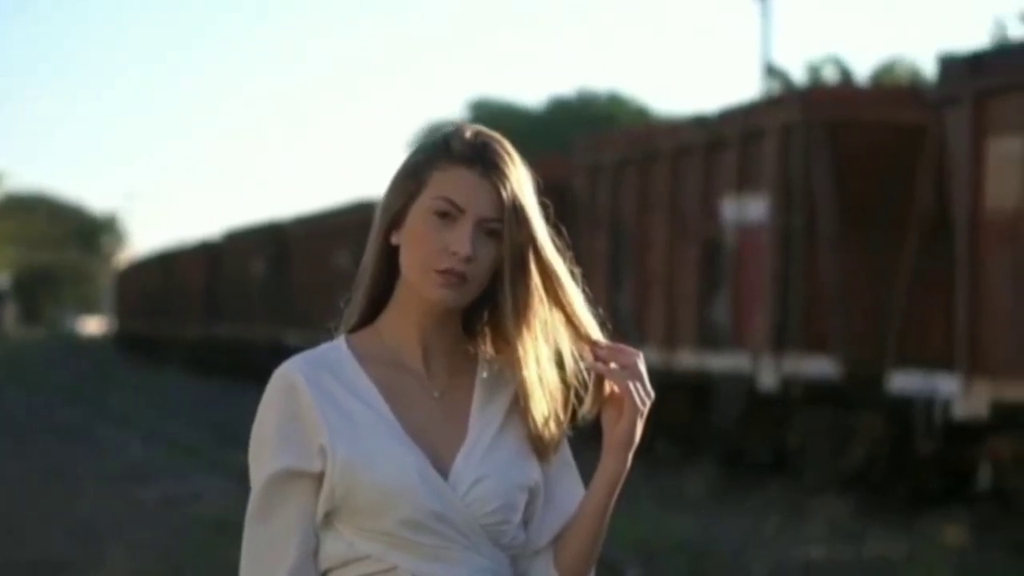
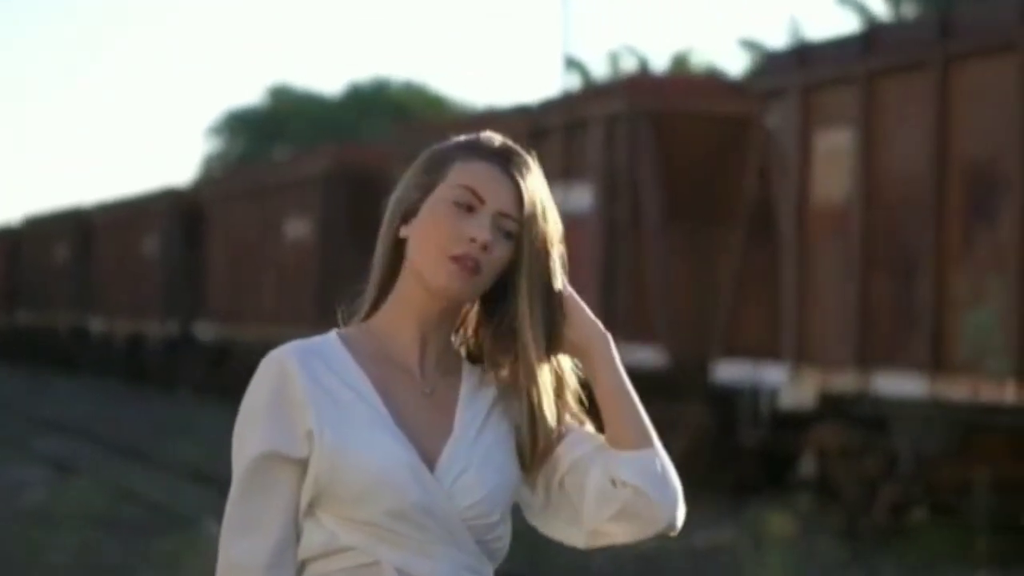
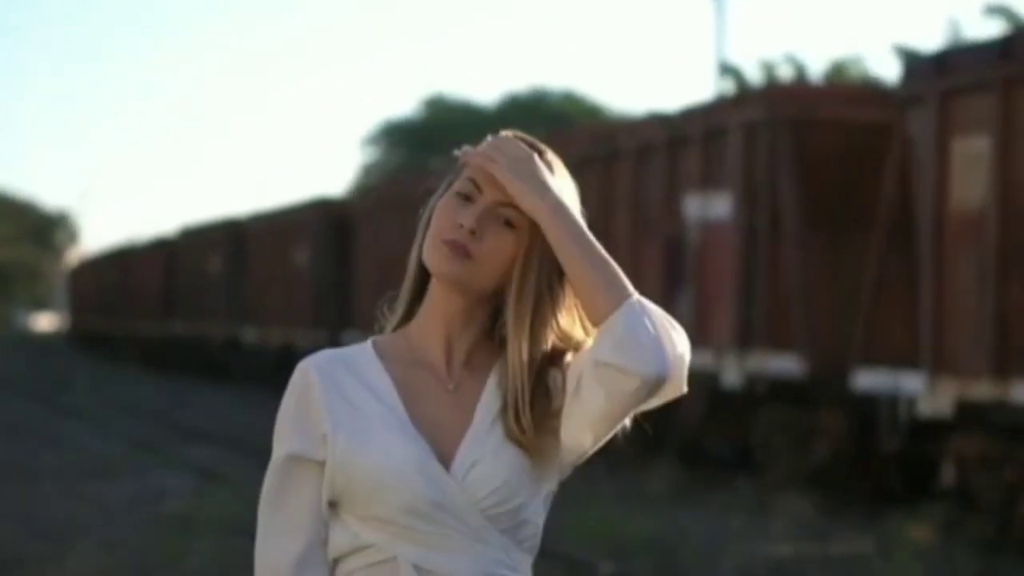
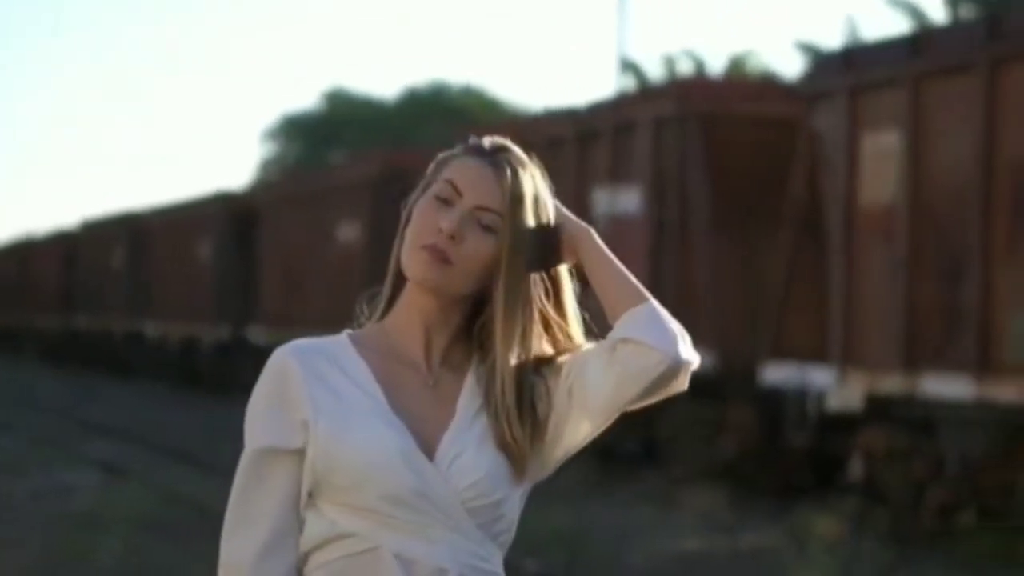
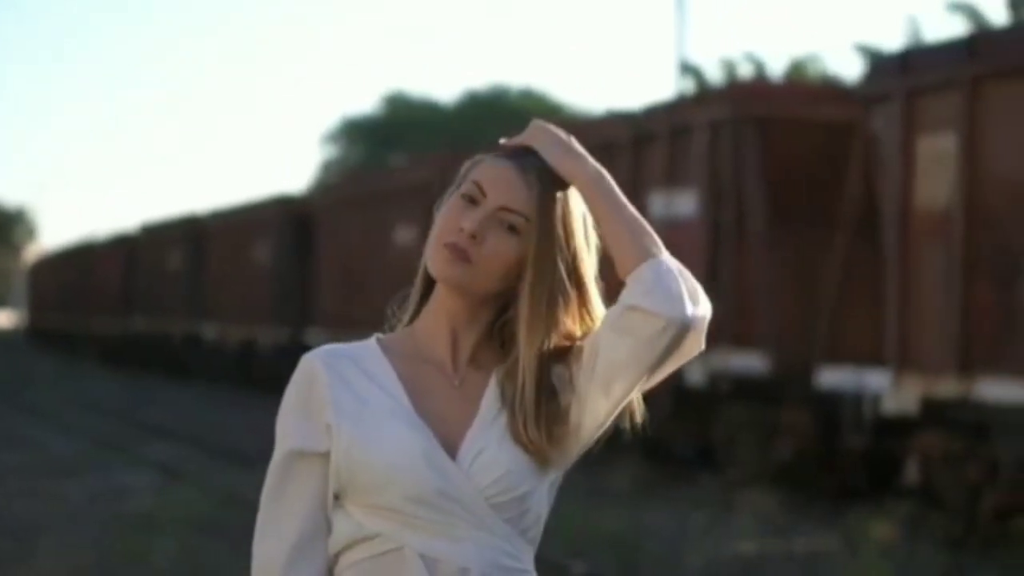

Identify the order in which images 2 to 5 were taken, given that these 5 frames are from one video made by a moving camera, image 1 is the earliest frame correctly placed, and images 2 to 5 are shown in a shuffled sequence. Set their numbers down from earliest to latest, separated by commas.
3, 5, 4, 2
